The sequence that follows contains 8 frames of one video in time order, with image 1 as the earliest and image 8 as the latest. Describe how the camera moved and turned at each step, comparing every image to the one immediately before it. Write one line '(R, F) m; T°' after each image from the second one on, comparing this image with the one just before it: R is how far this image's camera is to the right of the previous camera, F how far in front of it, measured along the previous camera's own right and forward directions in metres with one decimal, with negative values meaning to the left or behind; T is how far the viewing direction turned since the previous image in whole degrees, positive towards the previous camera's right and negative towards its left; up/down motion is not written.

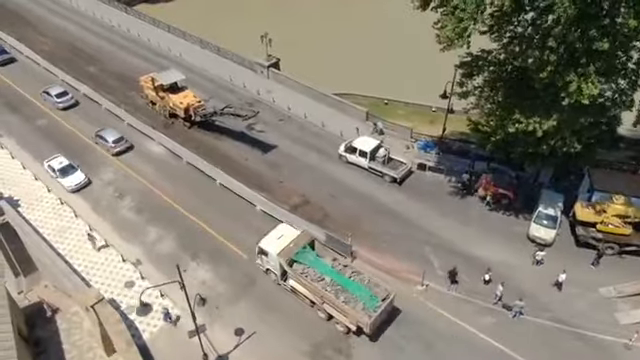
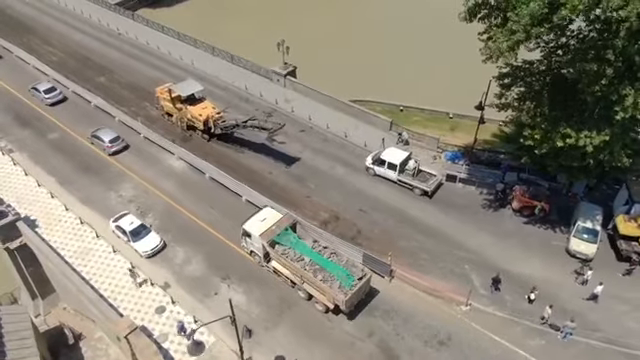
(-2.6, +1.1) m; +1°
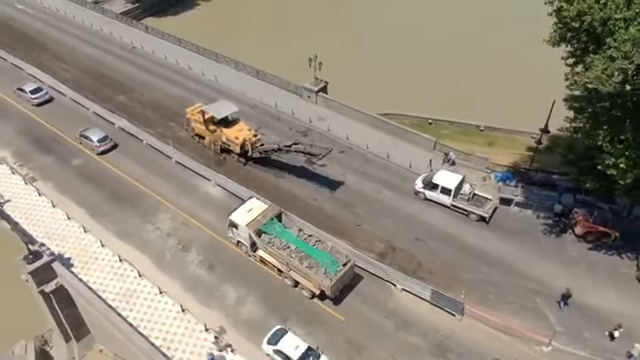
(-4.1, +2.0) m; +1°
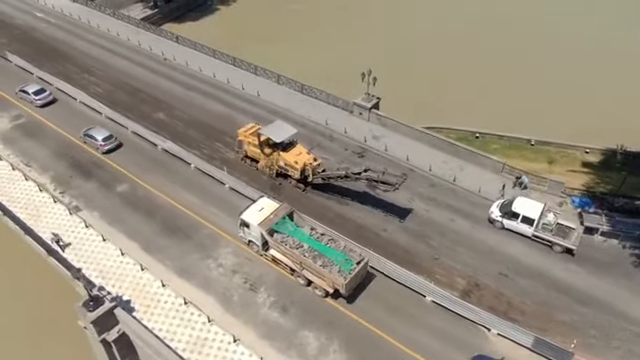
(-4.9, +2.4) m; +1°
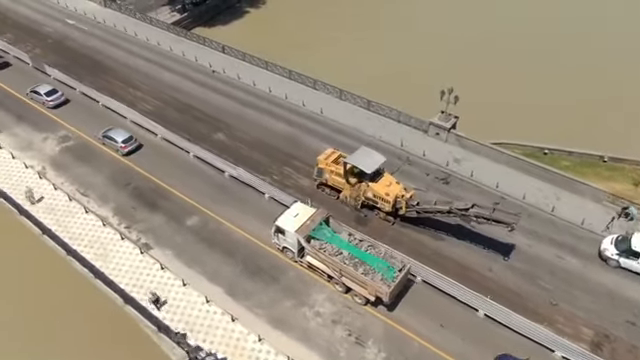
(-6.2, +2.9) m; +1°
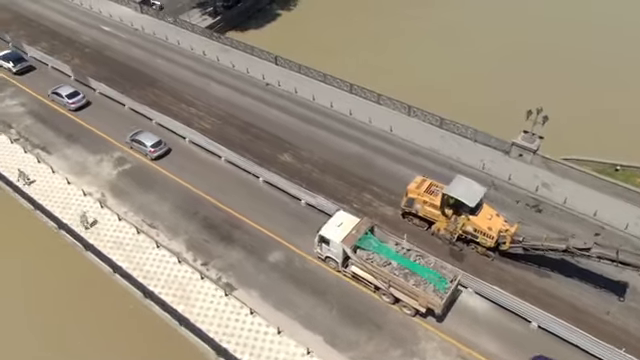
(-5.8, +2.5) m; 0°
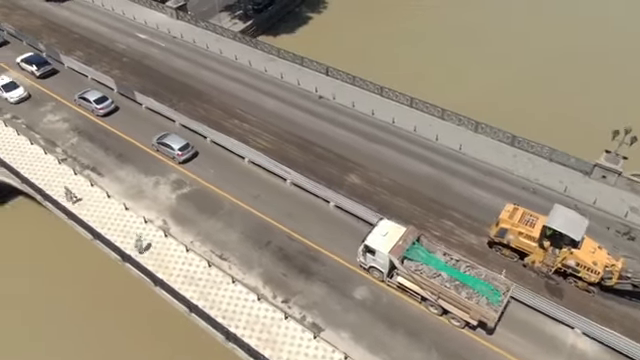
(-5.2, +2.1) m; 0°
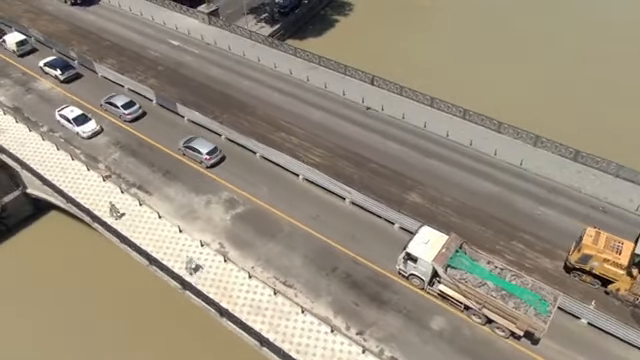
(-4.2, +1.5) m; 0°
